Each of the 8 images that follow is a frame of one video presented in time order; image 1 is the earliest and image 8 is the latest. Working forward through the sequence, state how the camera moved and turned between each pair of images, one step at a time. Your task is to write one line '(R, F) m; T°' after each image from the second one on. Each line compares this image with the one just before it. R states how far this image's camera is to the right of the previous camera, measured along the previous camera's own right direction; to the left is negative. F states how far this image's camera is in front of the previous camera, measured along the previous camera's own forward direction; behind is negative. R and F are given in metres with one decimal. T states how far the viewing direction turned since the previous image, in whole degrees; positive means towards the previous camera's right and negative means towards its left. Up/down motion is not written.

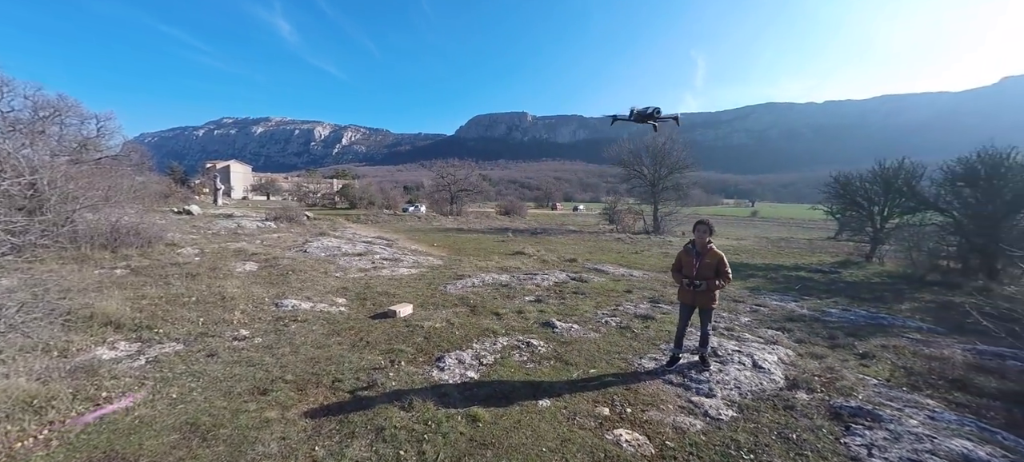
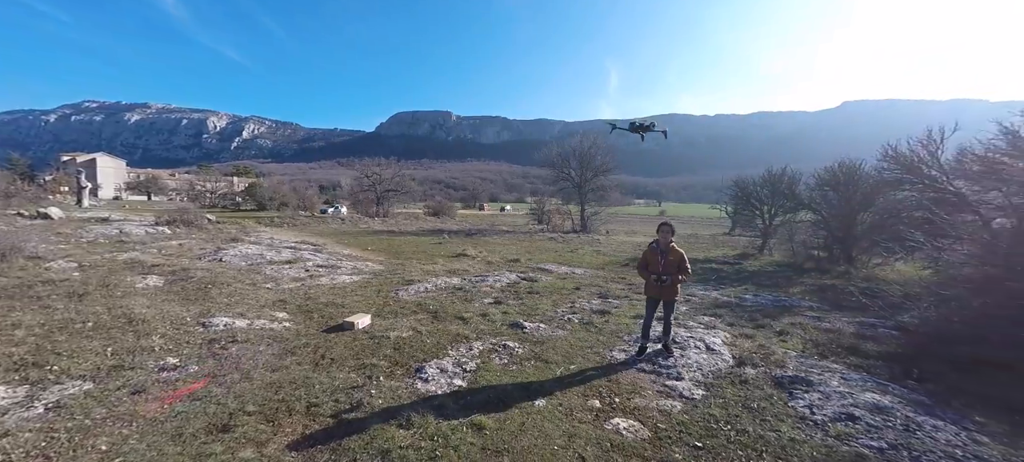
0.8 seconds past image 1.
(-0.9, +0.1) m; +13°
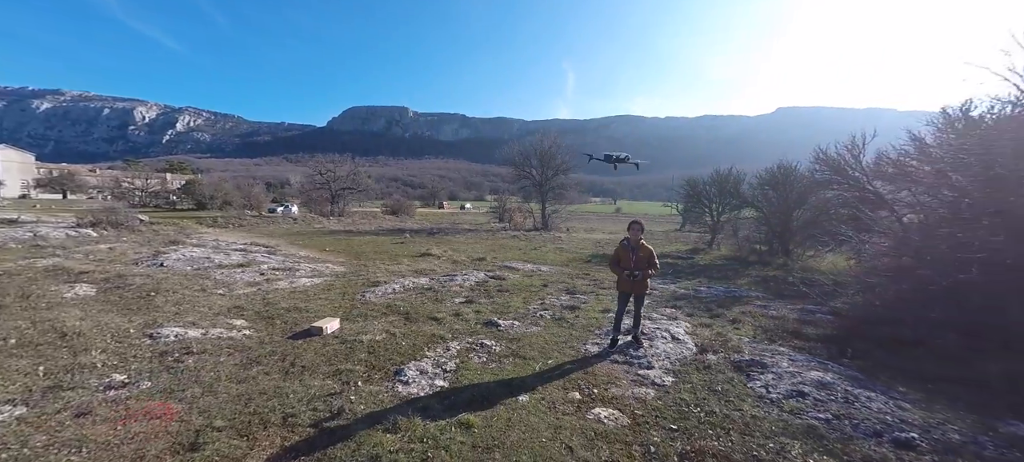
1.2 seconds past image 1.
(-0.3, 0.0) m; +7°
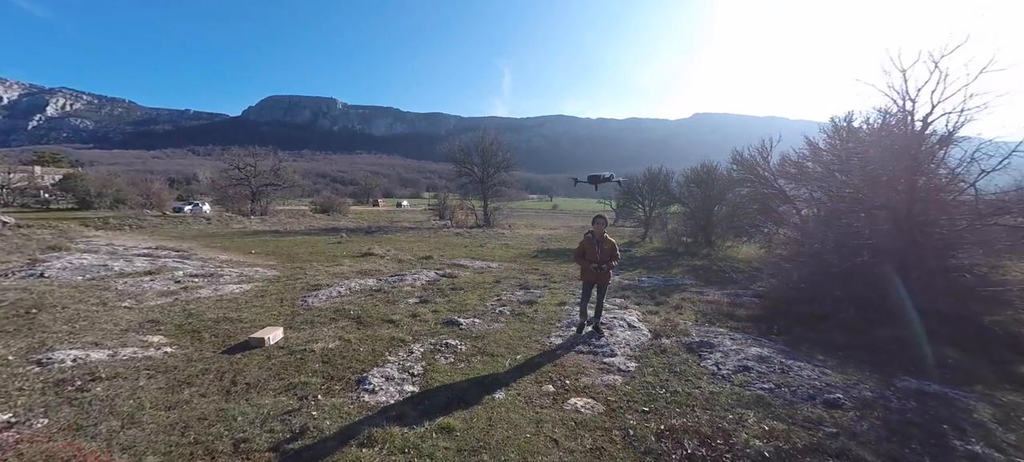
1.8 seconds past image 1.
(-0.5, +0.1) m; +10°
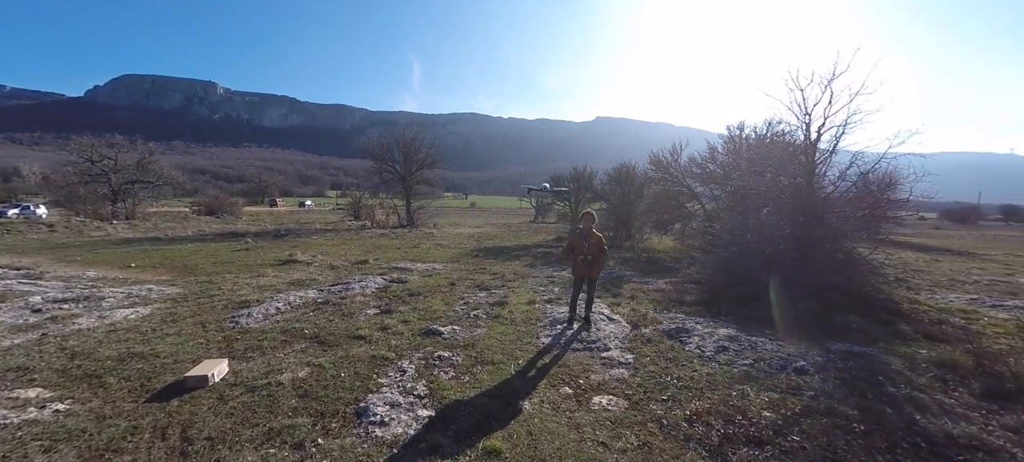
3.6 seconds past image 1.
(-1.3, +0.5) m; +15°
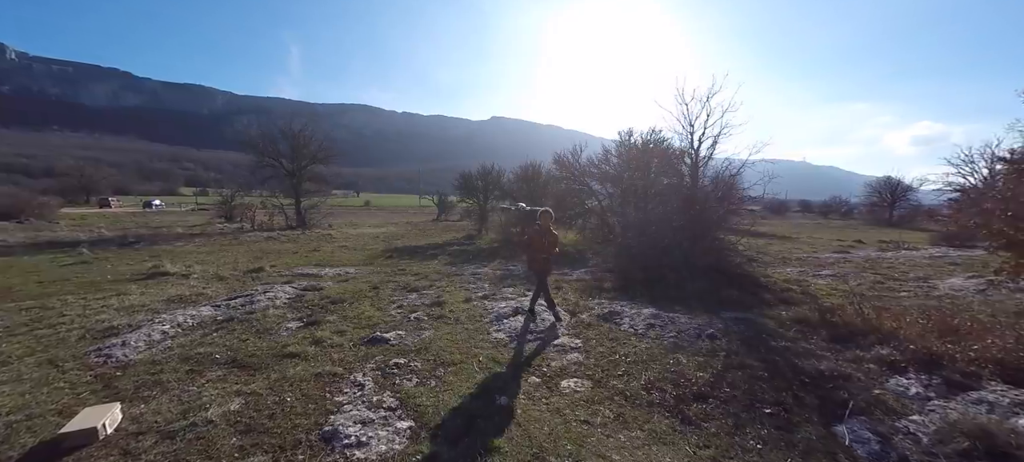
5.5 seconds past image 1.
(-0.9, +0.2) m; +16°
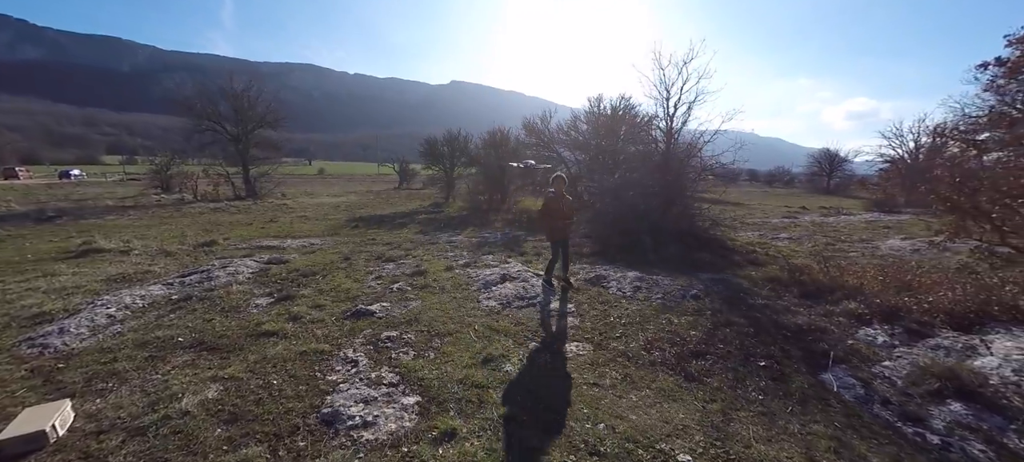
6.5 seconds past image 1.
(-0.4, +0.3) m; +6°
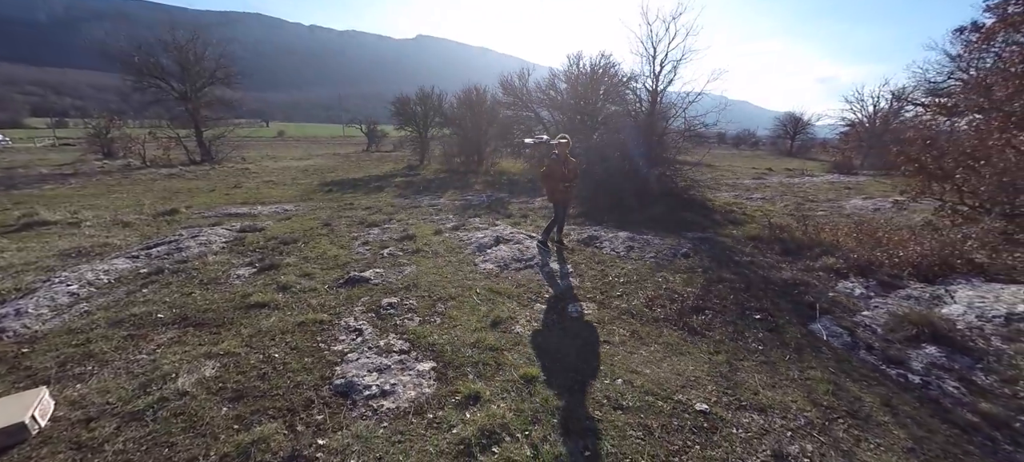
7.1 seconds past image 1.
(-0.4, +0.2) m; +4°
